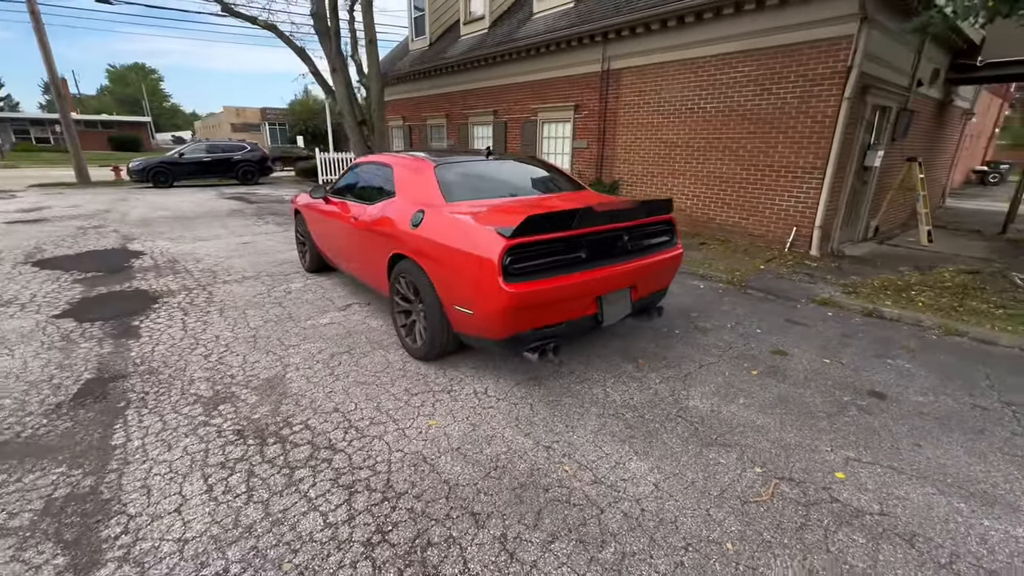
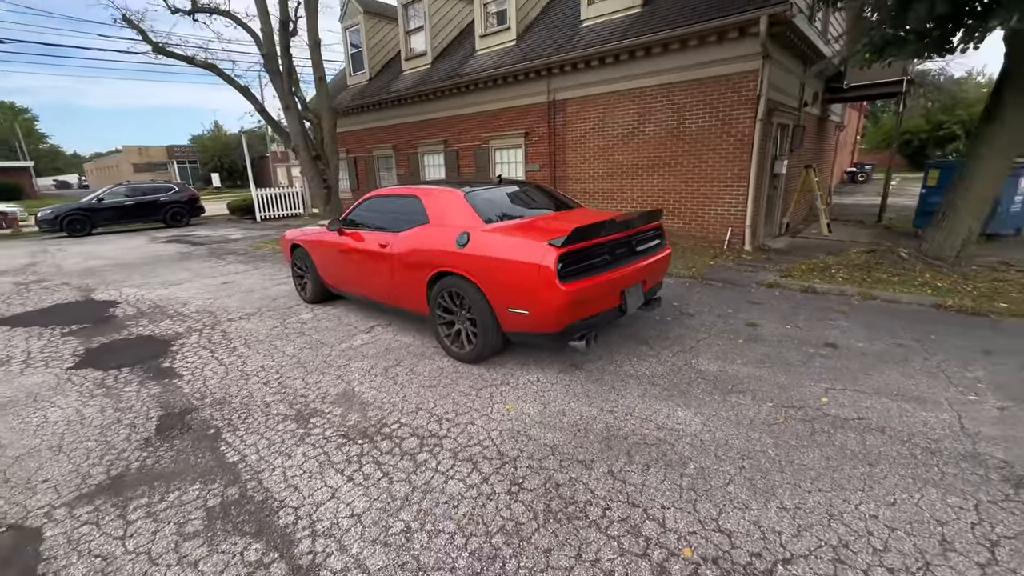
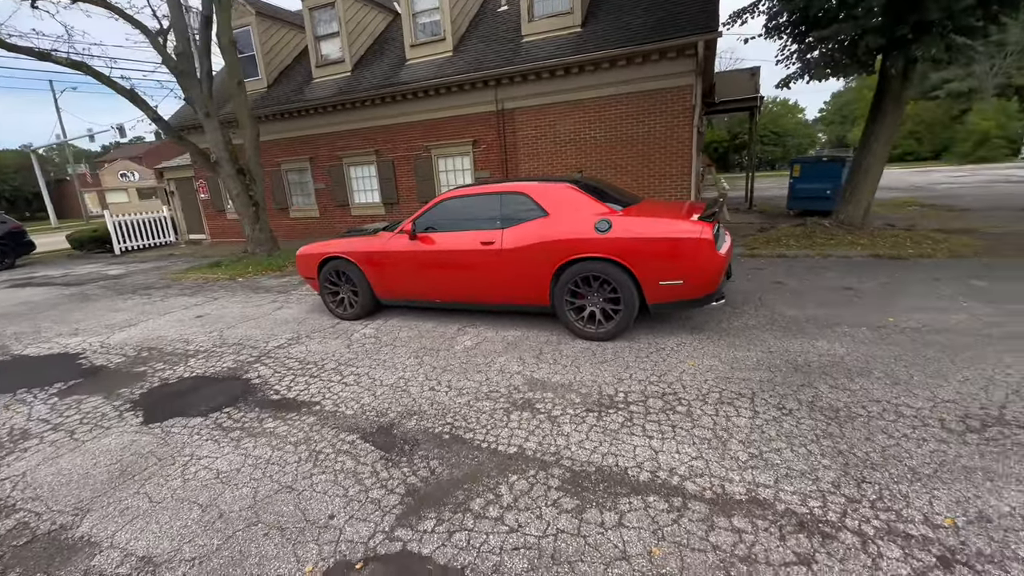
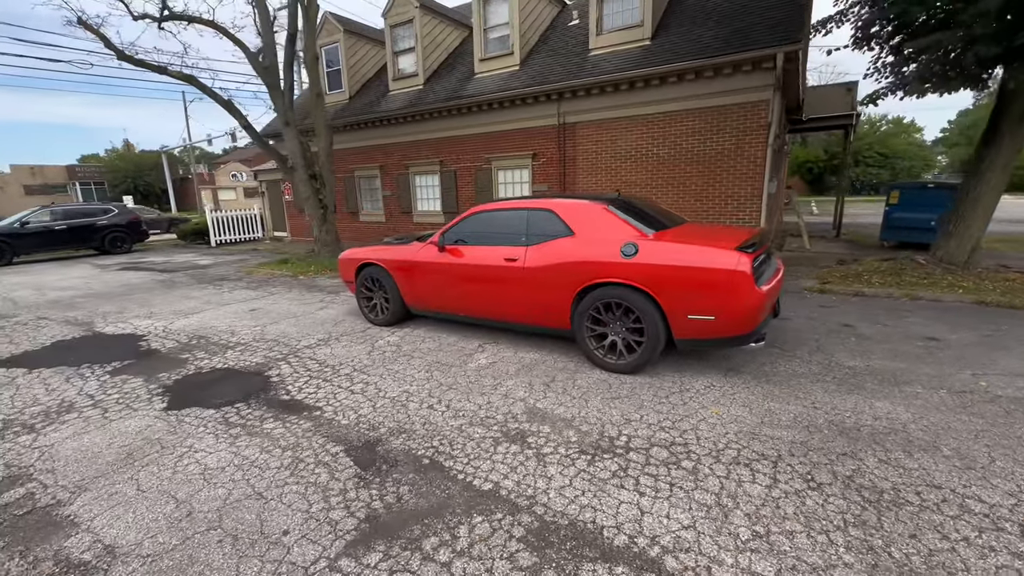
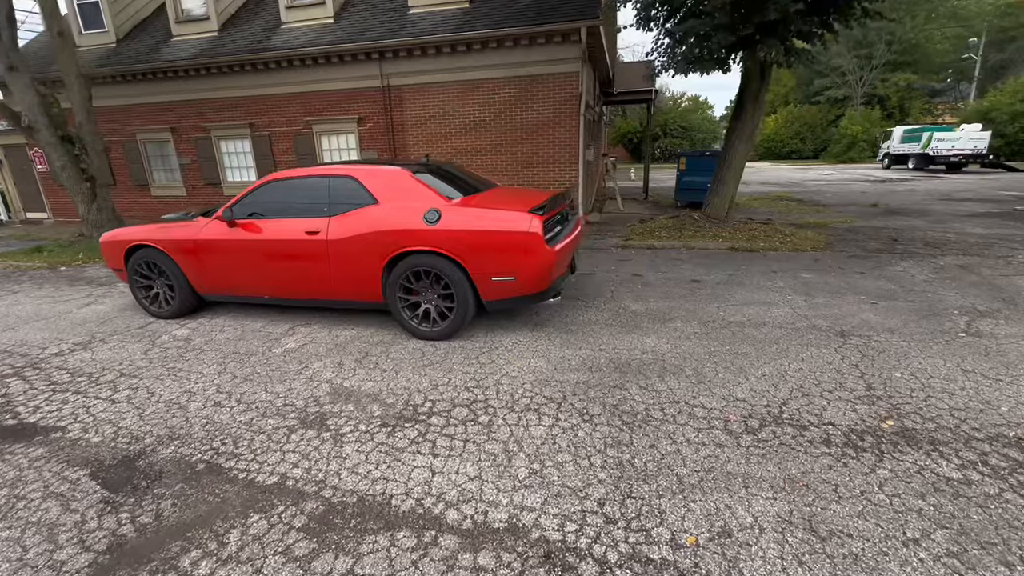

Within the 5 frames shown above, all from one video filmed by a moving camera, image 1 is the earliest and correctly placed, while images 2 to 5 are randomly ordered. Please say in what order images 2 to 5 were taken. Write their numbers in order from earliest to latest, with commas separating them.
2, 4, 3, 5
